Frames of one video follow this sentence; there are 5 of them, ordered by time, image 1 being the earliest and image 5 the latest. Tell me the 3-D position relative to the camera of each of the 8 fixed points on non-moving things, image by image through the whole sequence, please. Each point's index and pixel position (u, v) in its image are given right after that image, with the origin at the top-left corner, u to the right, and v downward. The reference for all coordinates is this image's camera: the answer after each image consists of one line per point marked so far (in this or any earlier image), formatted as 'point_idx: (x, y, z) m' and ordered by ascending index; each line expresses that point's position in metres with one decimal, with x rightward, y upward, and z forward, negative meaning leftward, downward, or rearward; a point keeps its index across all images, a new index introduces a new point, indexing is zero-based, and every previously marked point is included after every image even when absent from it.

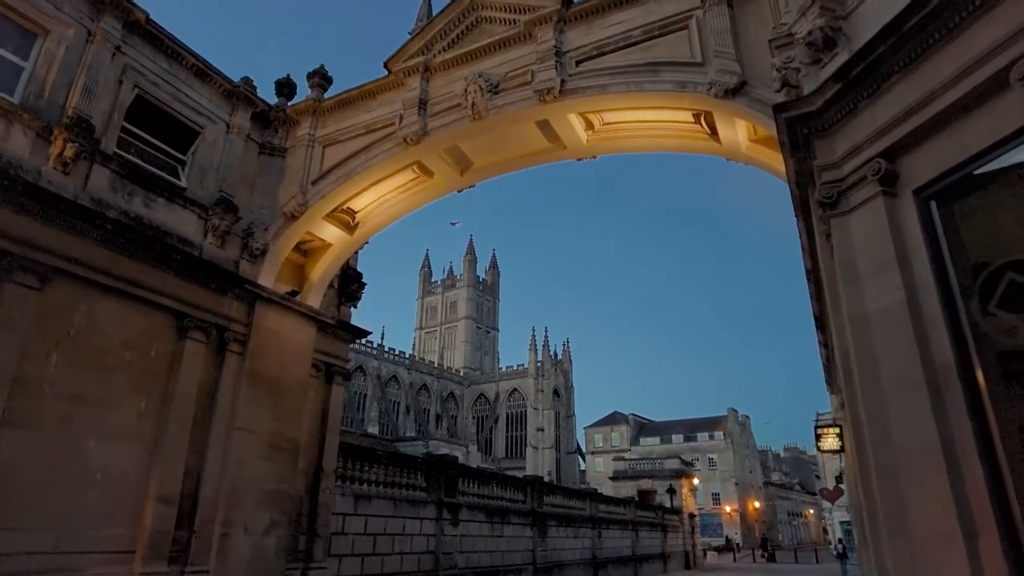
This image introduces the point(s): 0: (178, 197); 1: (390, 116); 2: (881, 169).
0: (-5.3, +1.4, +9.4) m
1: (-2.1, +3.0, +10.2) m
2: (+3.2, +1.1, +5.2) m
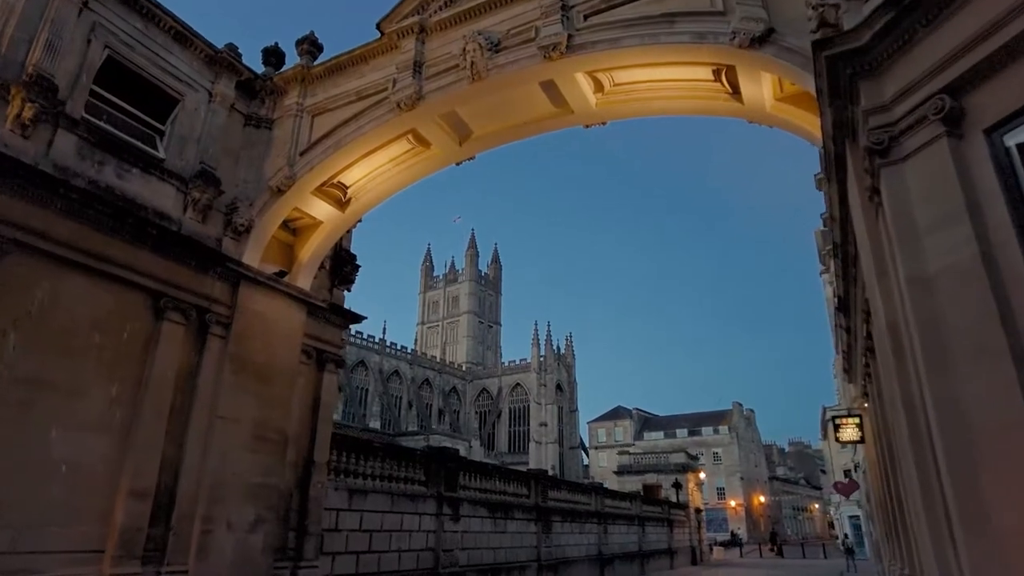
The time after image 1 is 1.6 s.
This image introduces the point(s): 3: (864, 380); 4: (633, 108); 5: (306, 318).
0: (-5.3, +1.8, +8.7) m
1: (-2.1, +3.3, +9.5) m
2: (+3.3, +1.4, +4.5) m
3: (+7.3, -1.9, +12.2) m
4: (+1.8, +2.7, +8.8) m
5: (-3.7, -0.5, +10.6) m
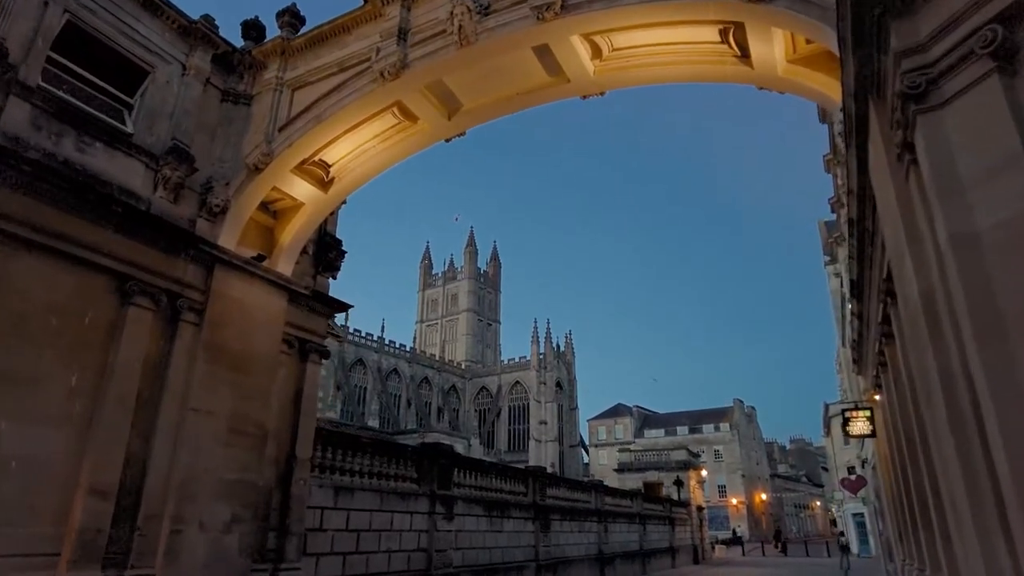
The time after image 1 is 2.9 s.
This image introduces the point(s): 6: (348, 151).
0: (-5.4, +2.0, +8.1) m
1: (-2.2, +3.6, +8.9) m
2: (+3.2, +1.6, +3.9) m
3: (+7.2, -1.6, +11.7) m
4: (+1.7, +2.9, +8.2) m
5: (-3.8, -0.3, +10.0) m
6: (-2.7, +2.3, +9.8) m
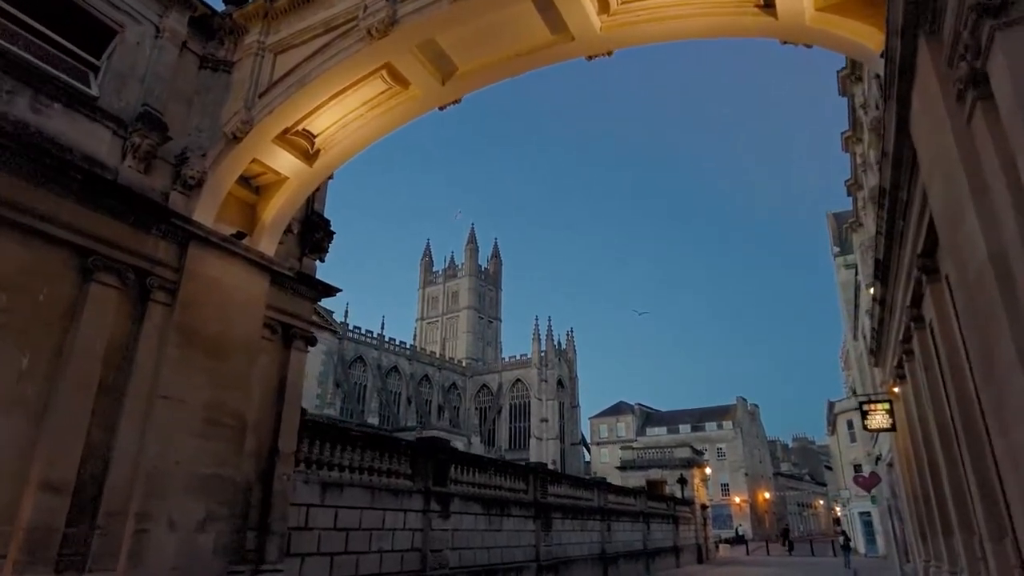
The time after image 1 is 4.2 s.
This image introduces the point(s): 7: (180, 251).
0: (-5.4, +2.3, +7.4) m
1: (-2.2, +3.9, +8.2) m
2: (+3.1, +1.9, +3.2) m
3: (+7.2, -1.3, +11.0) m
4: (+1.7, +3.2, +7.5) m
5: (-3.8, 0.0, +9.3) m
6: (-2.7, +2.6, +9.1) m
7: (-4.6, +0.5, +8.1) m
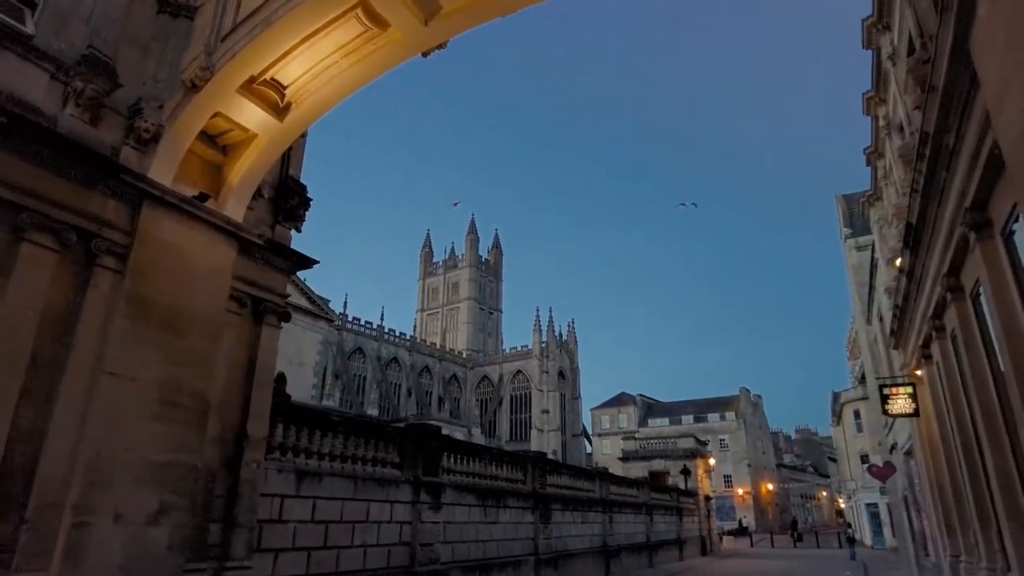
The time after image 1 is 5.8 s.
0: (-5.5, +2.7, +6.6) m
1: (-2.3, +4.3, +7.3) m
2: (+3.0, +2.3, +2.3) m
3: (+7.1, -0.9, +10.1) m
4: (+1.6, +3.7, +6.6) m
5: (-3.9, +0.4, +8.4) m
6: (-2.8, +3.0, +8.2) m
7: (-4.7, +0.9, +7.2) m
